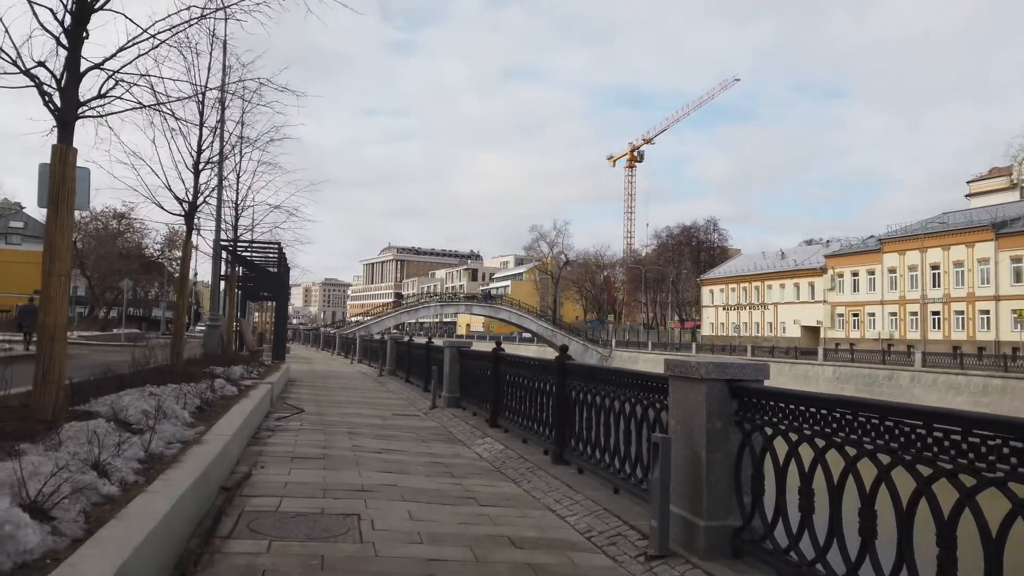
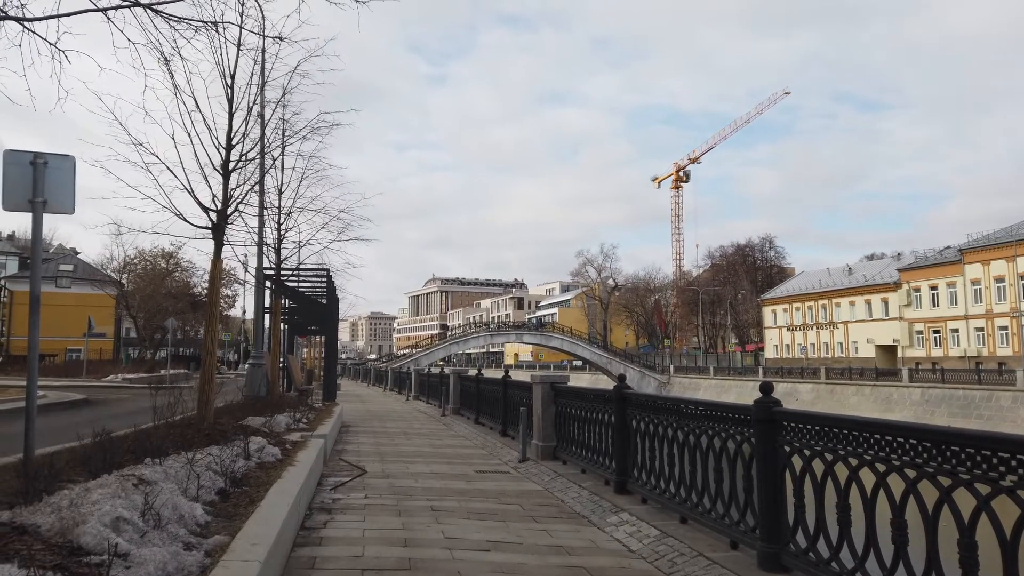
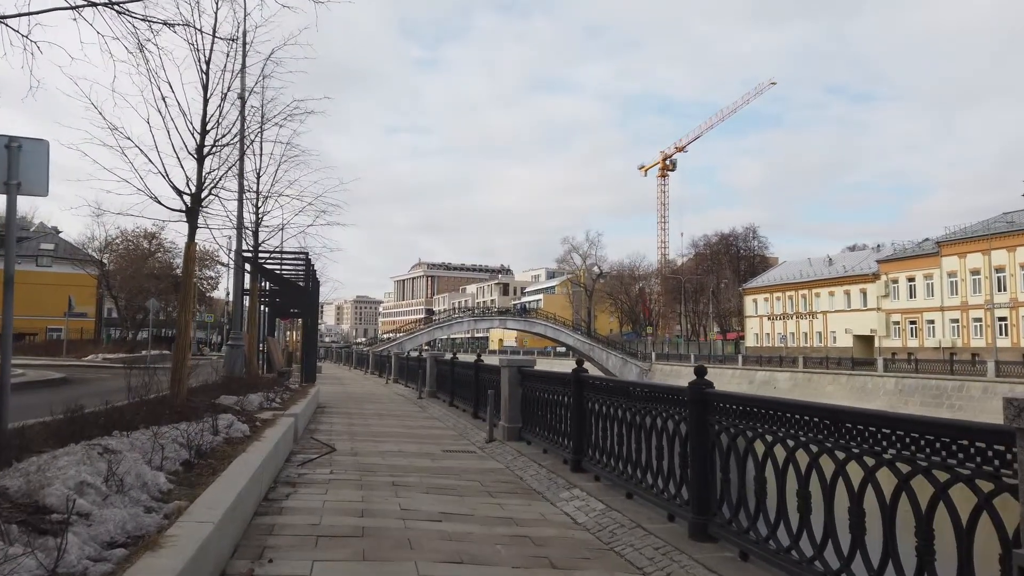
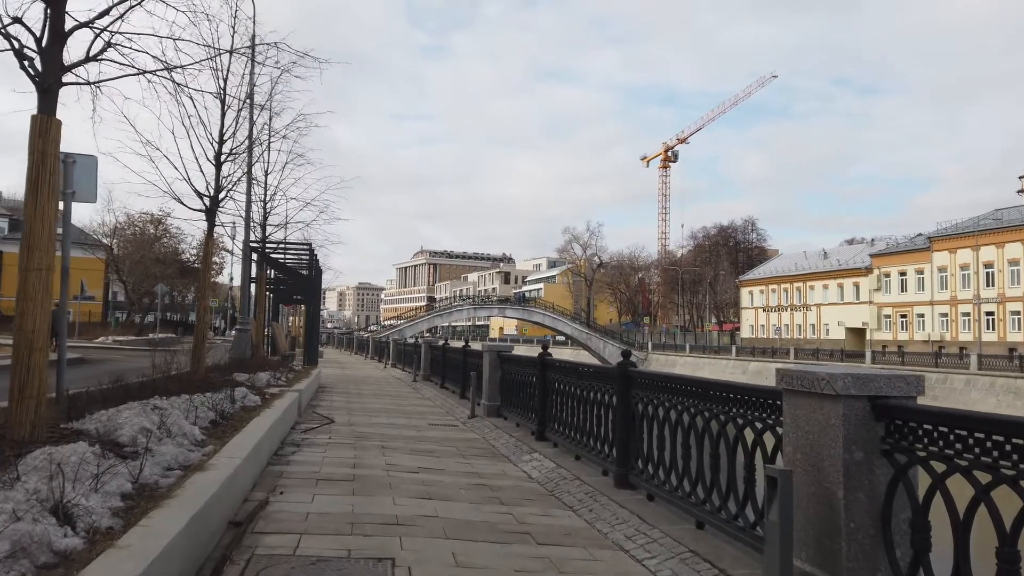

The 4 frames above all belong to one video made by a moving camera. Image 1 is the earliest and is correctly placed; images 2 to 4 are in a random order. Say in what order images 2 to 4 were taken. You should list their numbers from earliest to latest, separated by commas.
4, 3, 2
